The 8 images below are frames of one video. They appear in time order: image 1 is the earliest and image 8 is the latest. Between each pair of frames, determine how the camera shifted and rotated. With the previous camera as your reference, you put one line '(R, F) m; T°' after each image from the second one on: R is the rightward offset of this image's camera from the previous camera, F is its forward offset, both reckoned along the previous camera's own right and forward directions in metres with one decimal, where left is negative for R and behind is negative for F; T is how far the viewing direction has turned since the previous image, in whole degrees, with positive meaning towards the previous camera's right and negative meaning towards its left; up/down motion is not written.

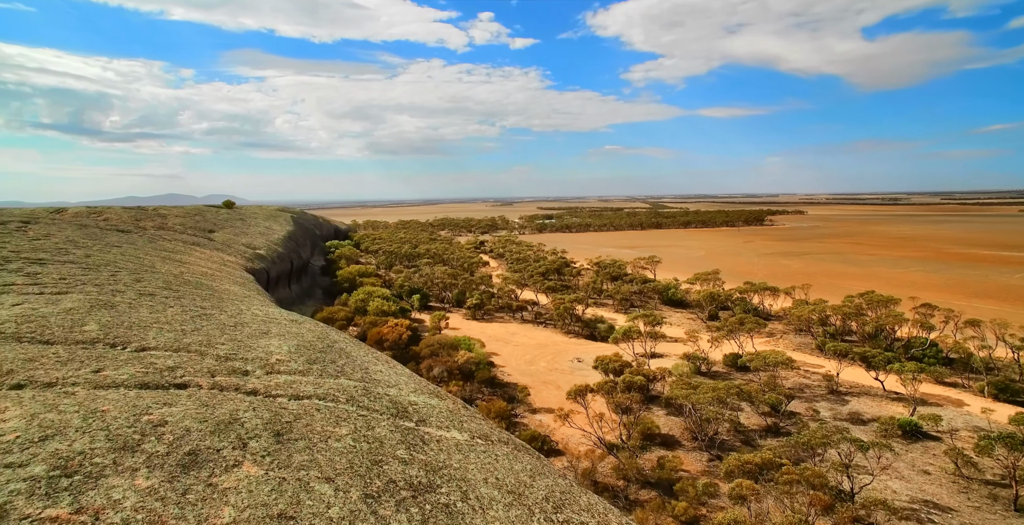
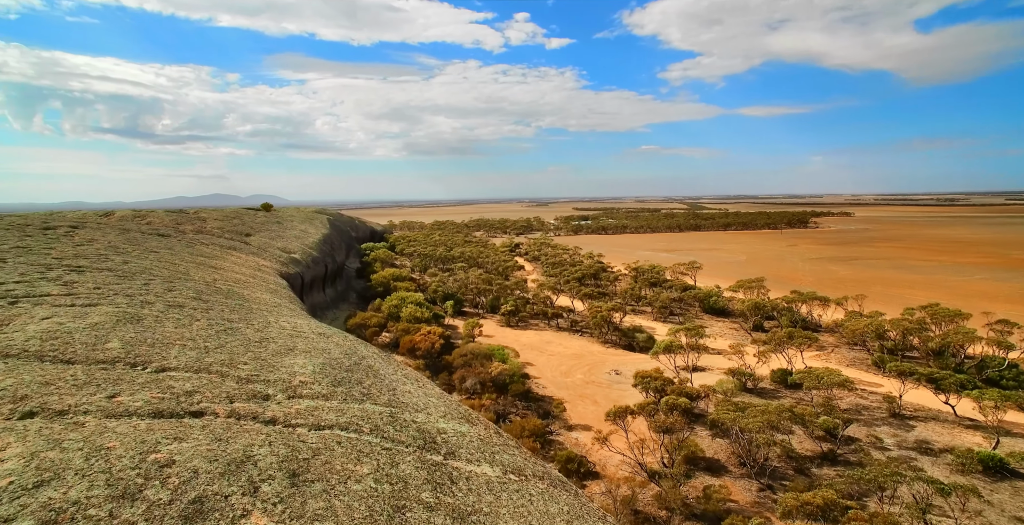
(0.0, +0.8) m; -3°
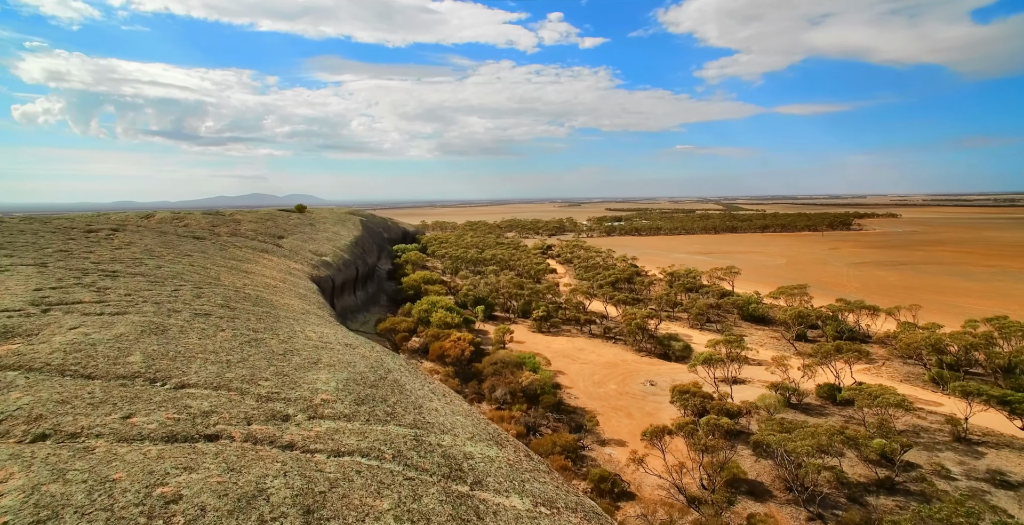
(0.0, +0.7) m; -3°
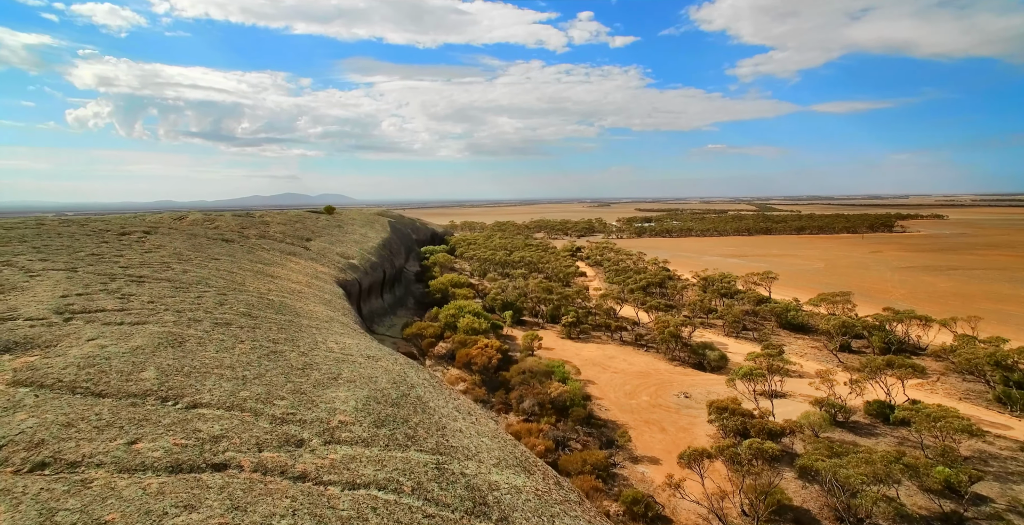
(0.0, +0.7) m; -3°
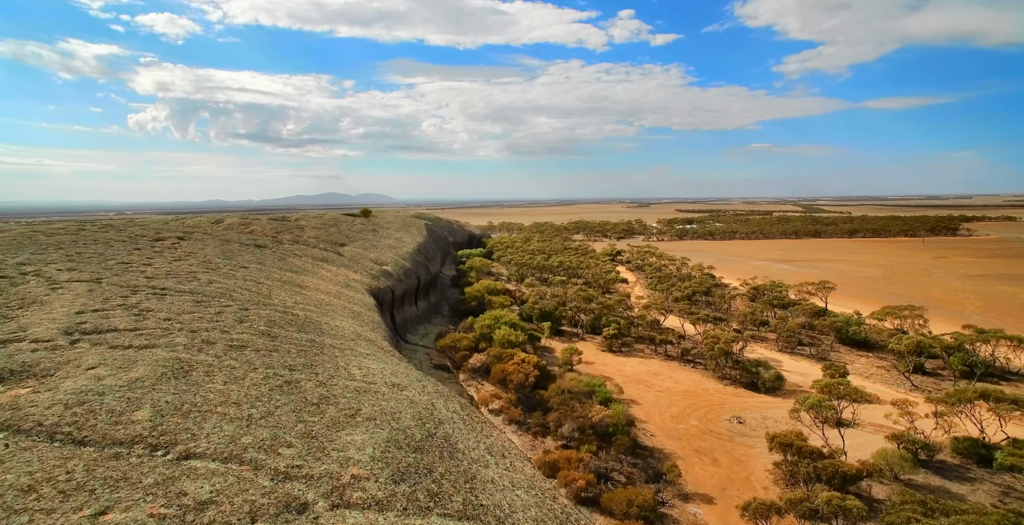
(-0.1, +1.5) m; -4°
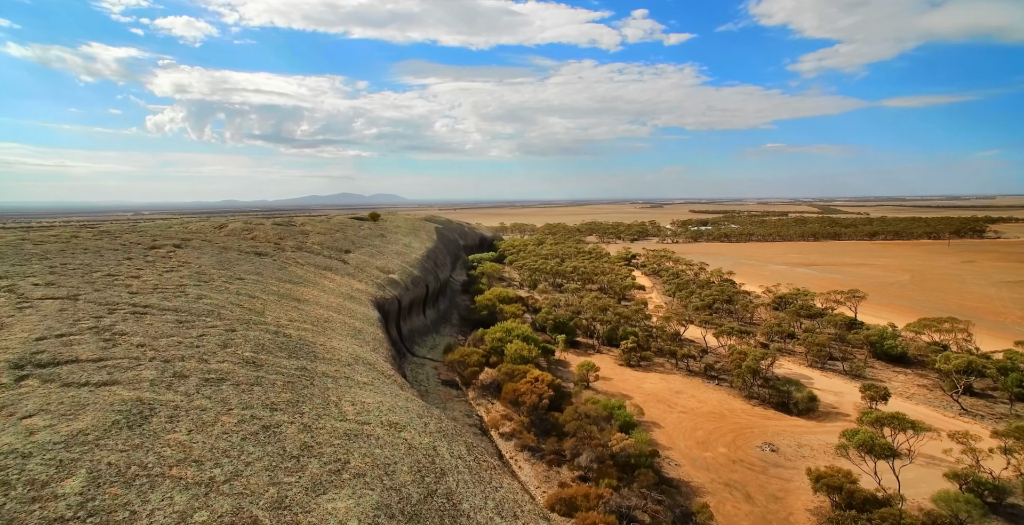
(0.0, +1.7) m; -1°
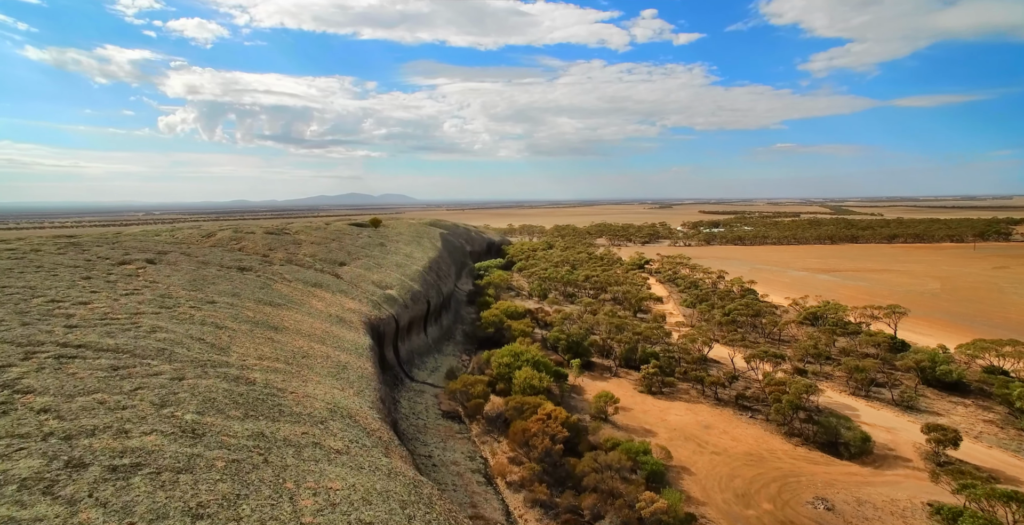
(0.0, +3.0) m; -1°
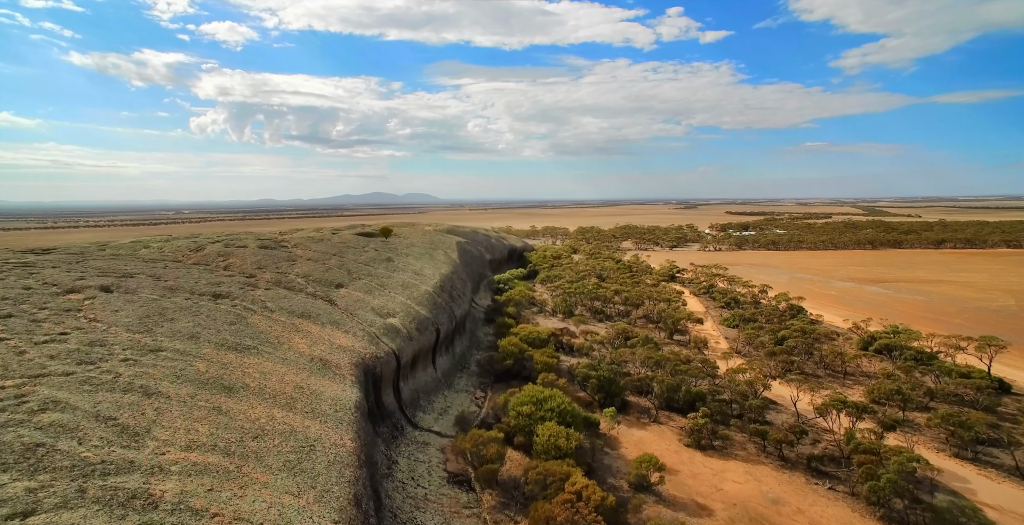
(0.0, +4.5) m; -2°
